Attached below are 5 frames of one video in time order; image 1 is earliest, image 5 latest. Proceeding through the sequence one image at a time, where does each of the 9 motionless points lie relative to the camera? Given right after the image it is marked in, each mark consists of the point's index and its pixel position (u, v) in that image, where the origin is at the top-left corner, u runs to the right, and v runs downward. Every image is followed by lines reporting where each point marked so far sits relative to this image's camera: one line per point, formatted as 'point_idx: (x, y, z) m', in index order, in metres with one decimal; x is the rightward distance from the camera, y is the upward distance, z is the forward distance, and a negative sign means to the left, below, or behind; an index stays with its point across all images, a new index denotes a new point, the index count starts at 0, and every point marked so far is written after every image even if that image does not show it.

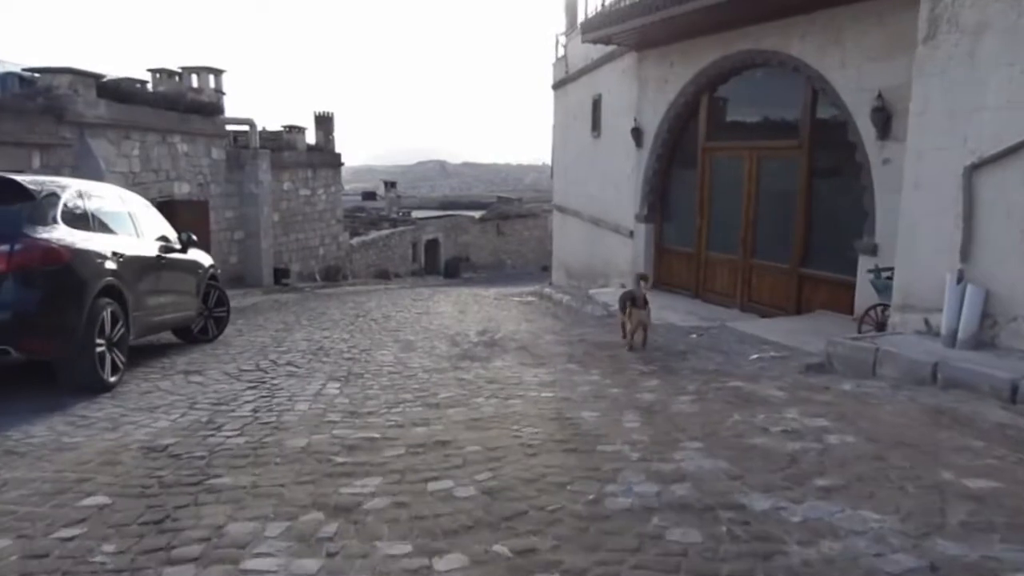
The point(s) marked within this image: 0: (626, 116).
0: (+2.2, +3.3, +11.9) m
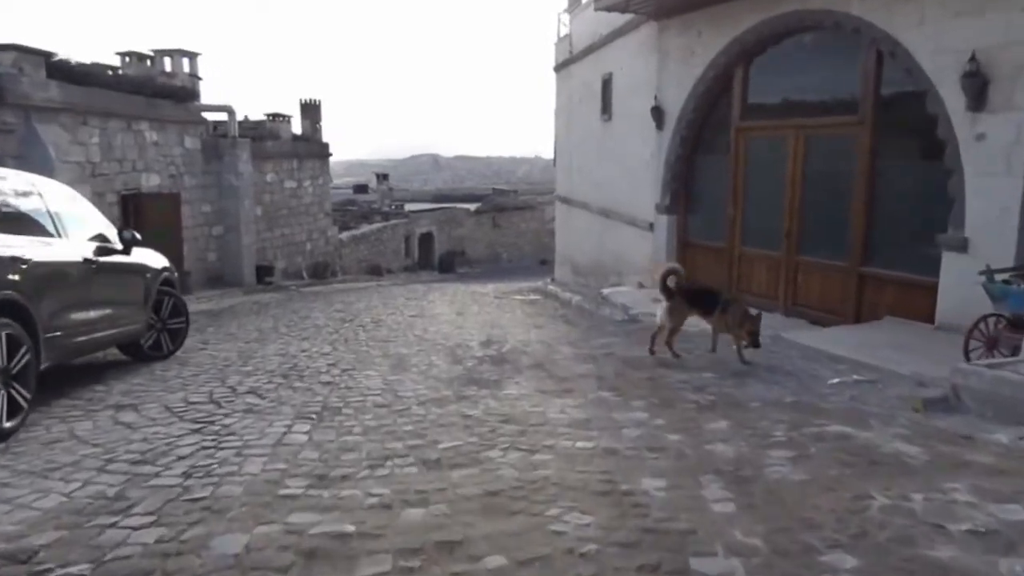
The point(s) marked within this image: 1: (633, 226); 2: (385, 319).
0: (+2.3, +3.4, +10.6) m
1: (+2.3, +1.1, +11.3) m
2: (-2.1, -0.5, +10.2) m
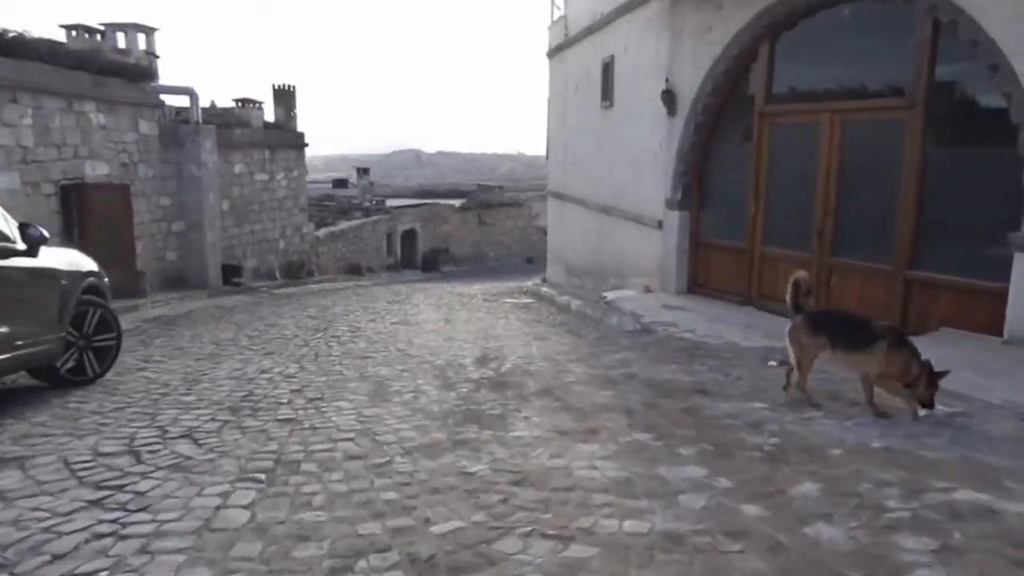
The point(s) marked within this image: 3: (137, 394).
0: (+2.2, +3.3, +9.6) m
1: (+2.1, +1.1, +10.3) m
2: (-2.2, -0.6, +9.1) m
3: (-3.1, -0.9, +5.0) m
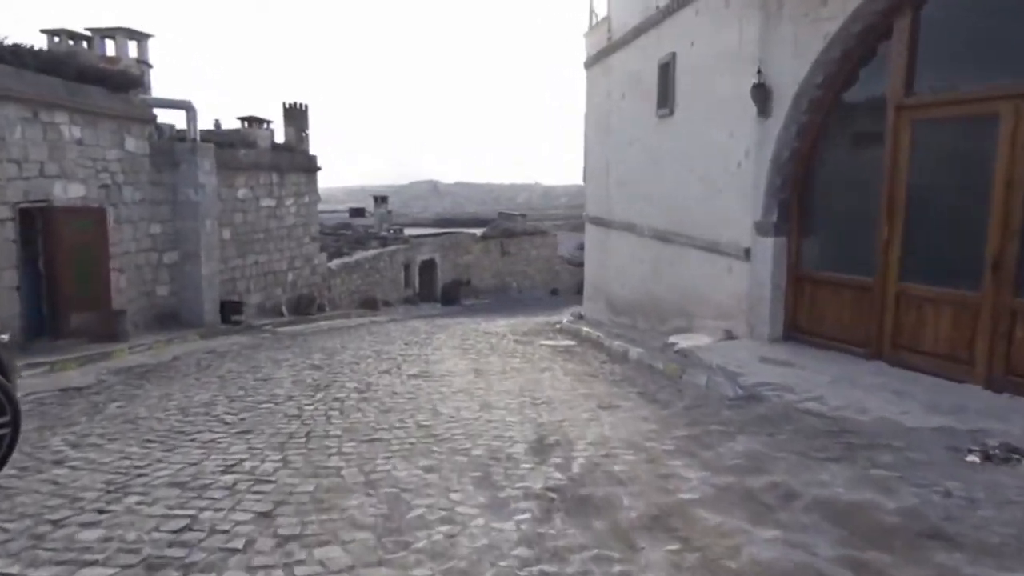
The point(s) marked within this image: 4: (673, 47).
0: (+2.8, +2.7, +7.8) m
1: (+2.8, +0.5, +8.4) m
2: (-1.6, -1.1, +7.2) m
3: (-2.6, -1.2, +3.2) m
4: (+2.5, +3.7, +9.4) m
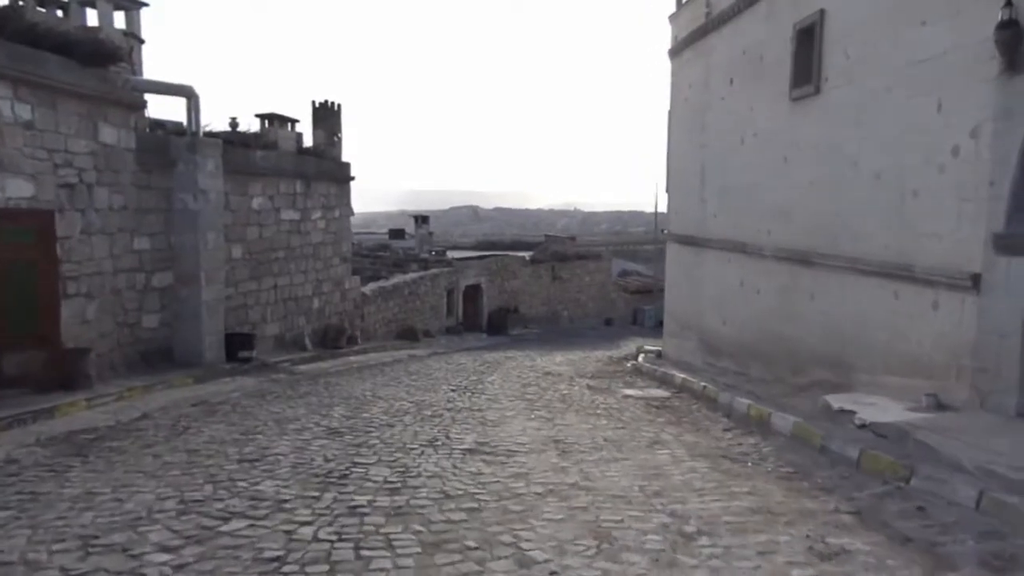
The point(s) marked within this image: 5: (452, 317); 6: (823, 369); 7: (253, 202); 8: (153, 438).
0: (+3.7, +2.3, +5.3) m
1: (+3.7, +0.1, +5.8) m
2: (-0.7, -1.4, +4.8) m
3: (-2.0, -1.4, +0.9) m
4: (+3.5, +3.3, +6.9) m
5: (-1.9, -0.9, +19.6) m
6: (+3.6, -0.9, +7.1) m
7: (-4.4, +1.5, +10.3) m
8: (-3.3, -1.4, +5.7) m
